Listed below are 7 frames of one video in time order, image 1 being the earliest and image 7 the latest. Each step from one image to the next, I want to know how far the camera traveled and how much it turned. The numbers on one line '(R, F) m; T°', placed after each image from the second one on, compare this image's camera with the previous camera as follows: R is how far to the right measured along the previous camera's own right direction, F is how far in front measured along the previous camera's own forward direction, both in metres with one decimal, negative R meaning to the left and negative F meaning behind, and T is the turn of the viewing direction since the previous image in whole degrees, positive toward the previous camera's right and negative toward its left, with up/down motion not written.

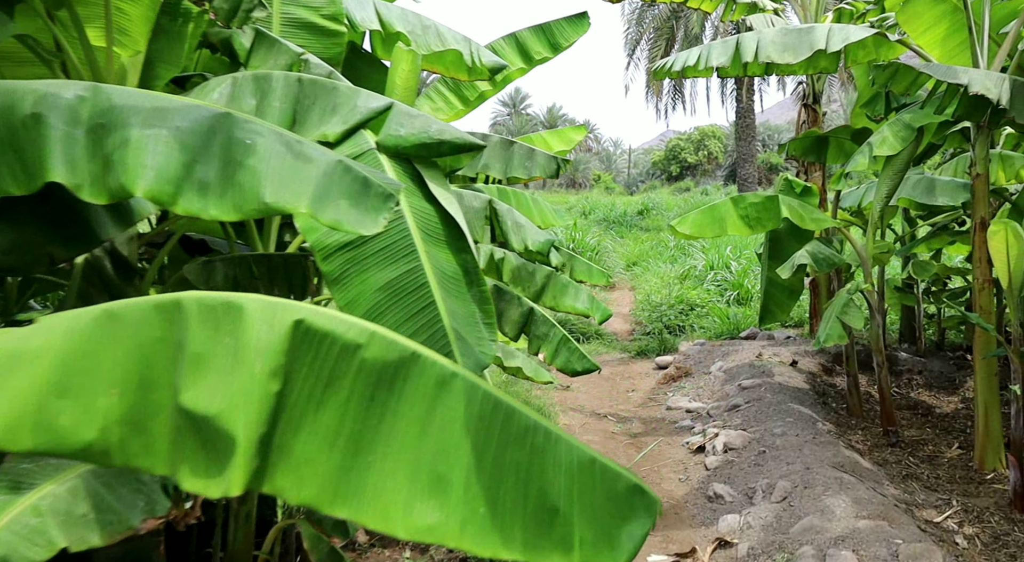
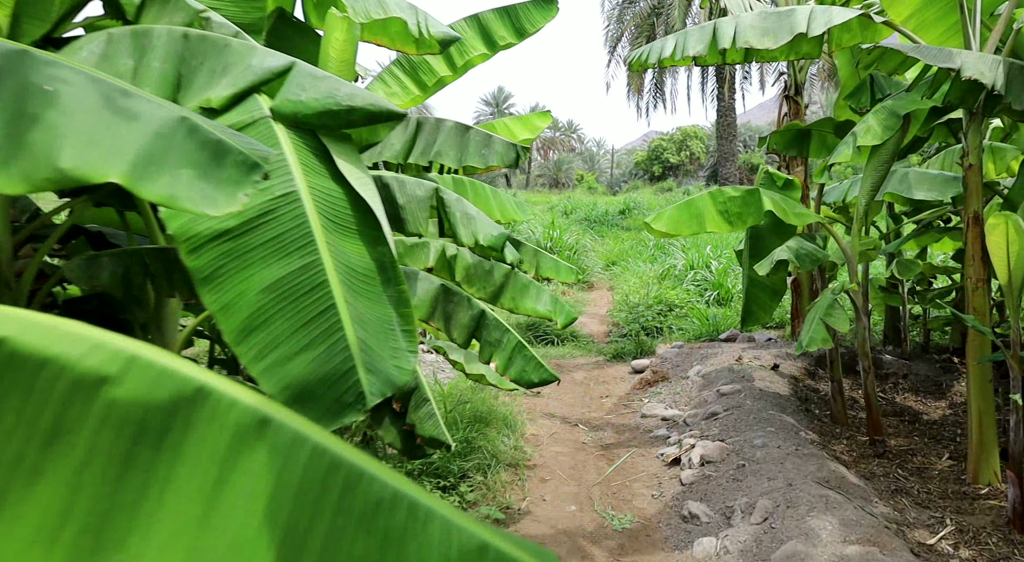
(+0.1, +0.3) m; +1°
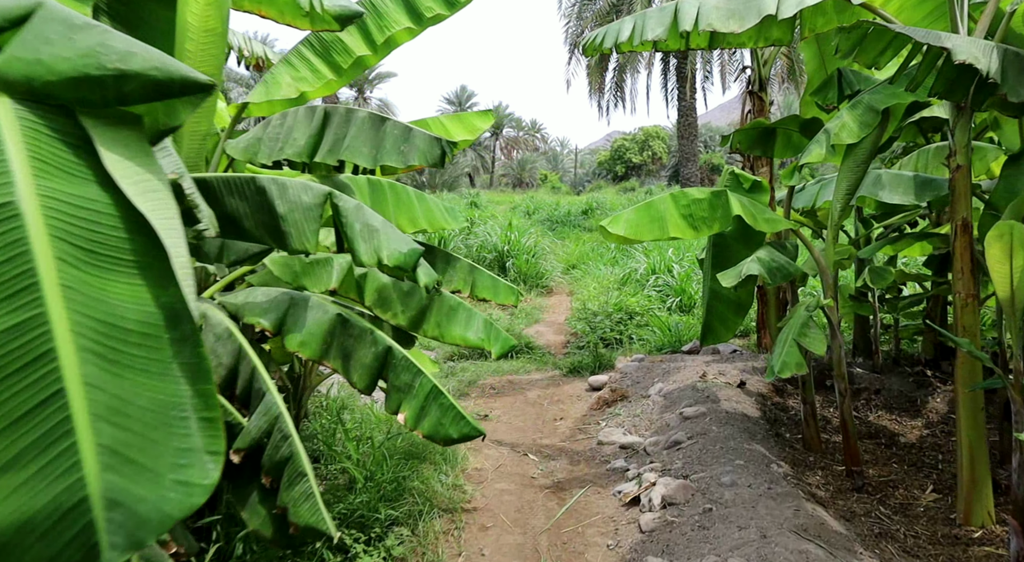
(+0.1, +0.5) m; +3°
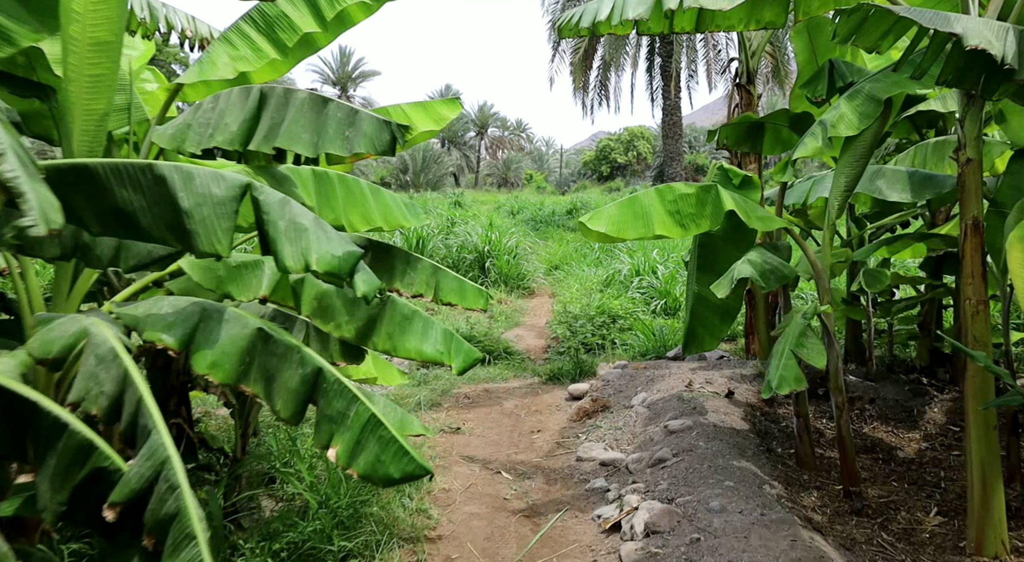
(+0.1, +0.3) m; +1°
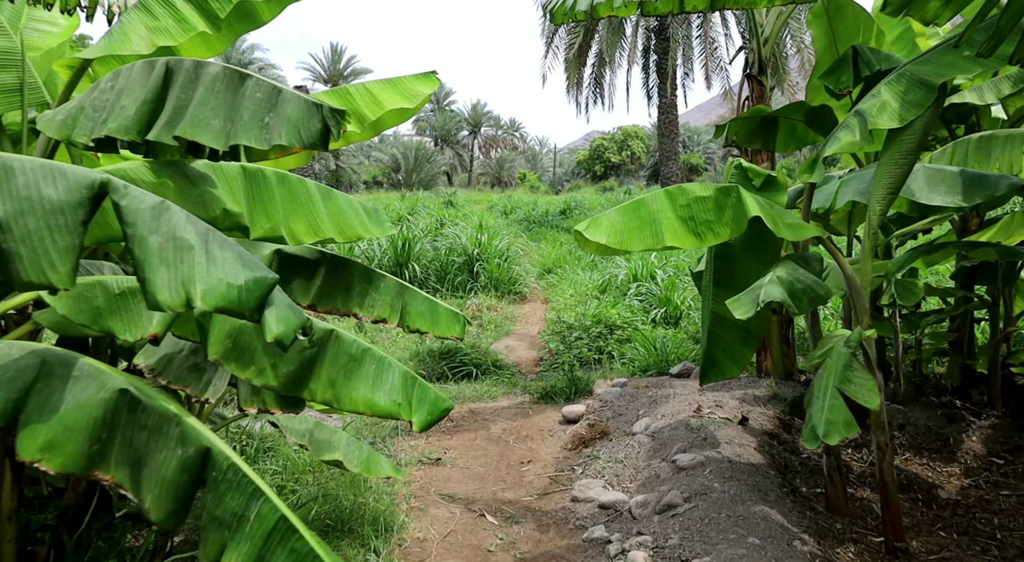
(0.0, +0.5) m; +1°
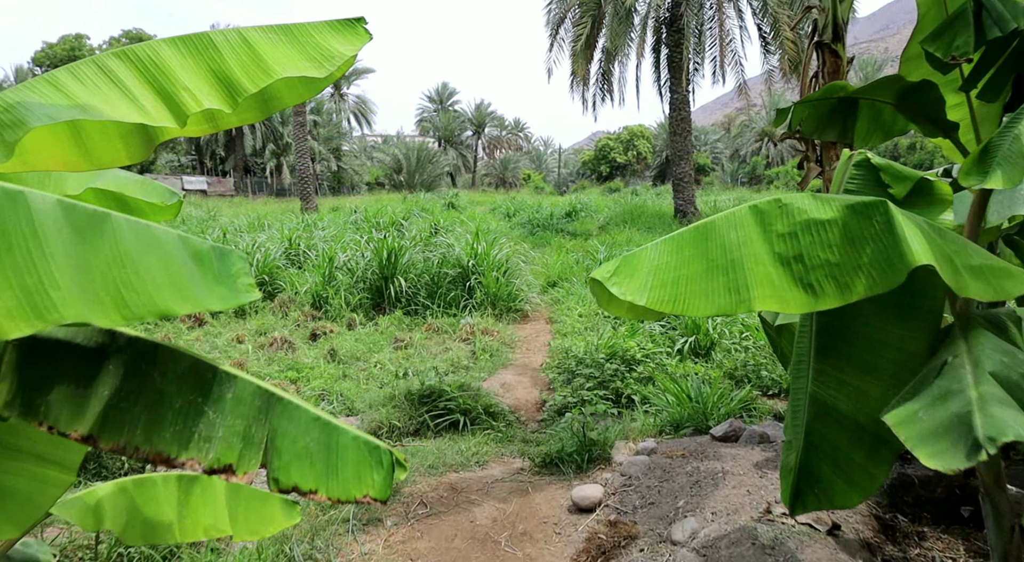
(+0.1, +1.2) m; 0°
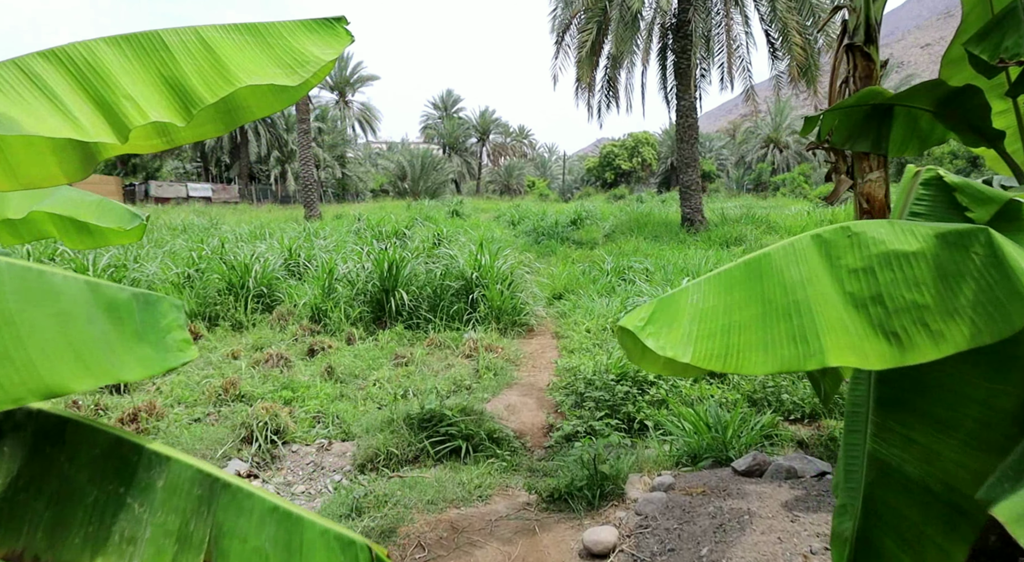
(0.0, +0.3) m; 0°
